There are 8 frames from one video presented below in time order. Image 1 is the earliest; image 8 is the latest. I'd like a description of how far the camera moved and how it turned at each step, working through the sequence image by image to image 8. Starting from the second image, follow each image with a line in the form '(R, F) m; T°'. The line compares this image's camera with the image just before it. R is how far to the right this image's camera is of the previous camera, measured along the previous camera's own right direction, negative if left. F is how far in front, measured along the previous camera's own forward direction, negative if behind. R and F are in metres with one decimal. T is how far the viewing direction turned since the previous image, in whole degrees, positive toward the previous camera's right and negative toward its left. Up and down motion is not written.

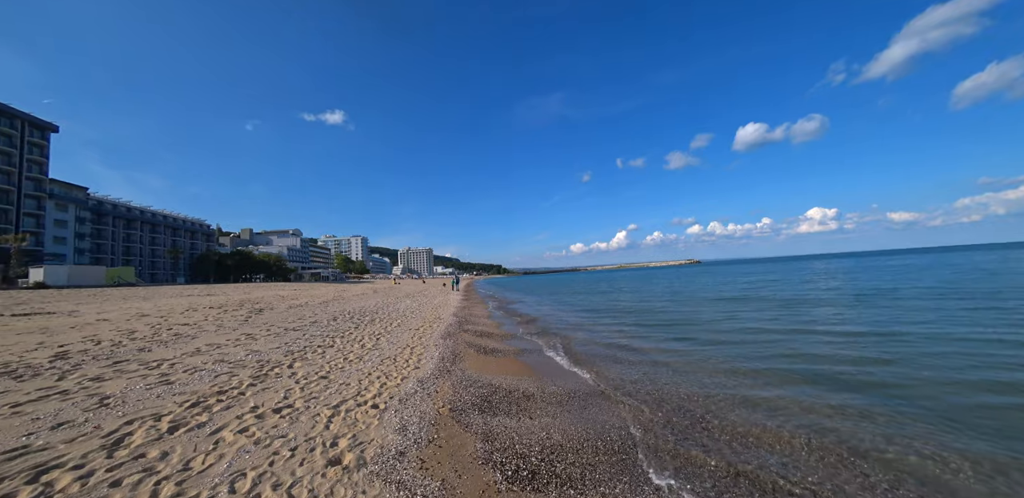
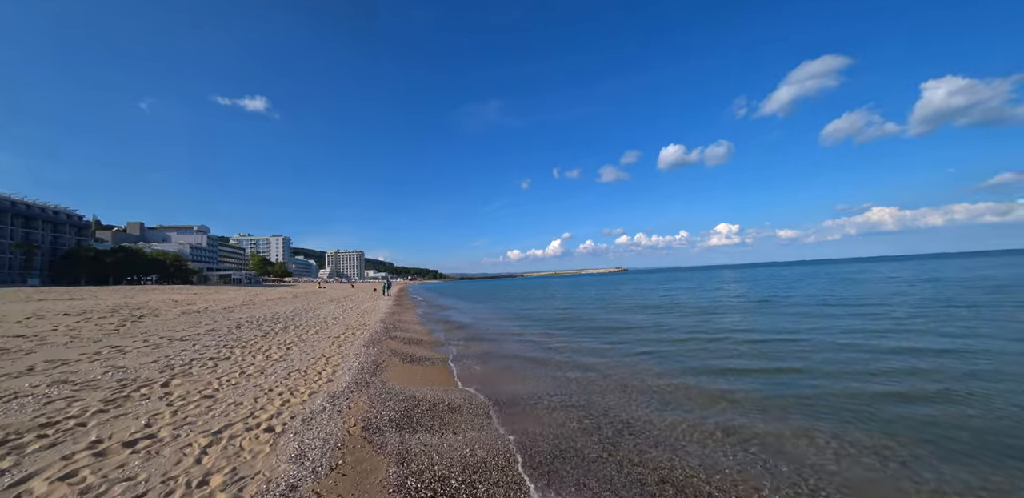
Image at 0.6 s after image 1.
(+0.2, +0.4) m; +10°
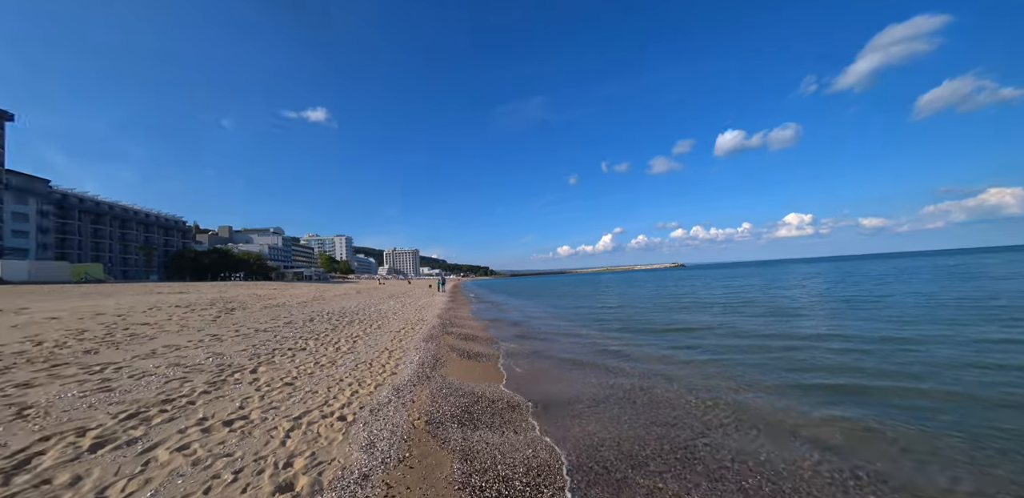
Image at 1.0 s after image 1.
(-0.2, +0.1) m; -8°
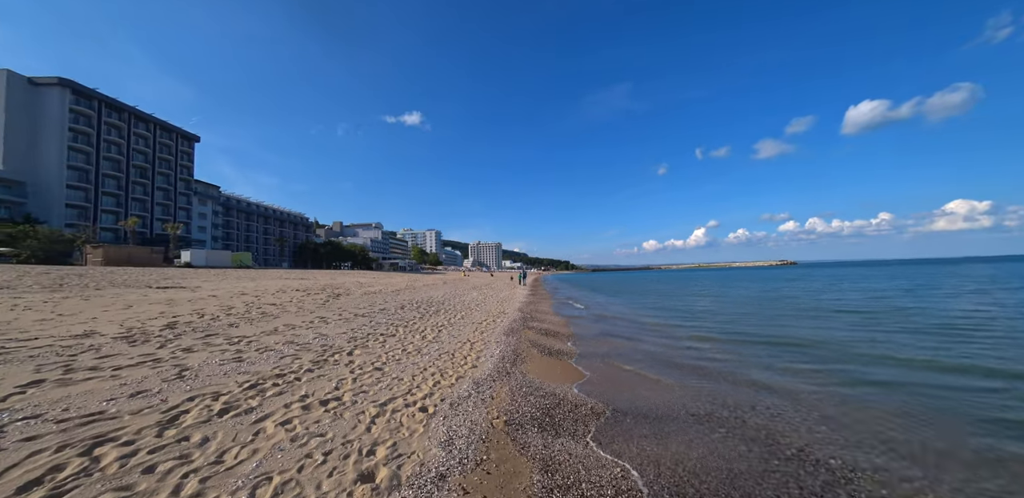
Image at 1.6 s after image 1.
(-0.1, +0.5) m; -13°
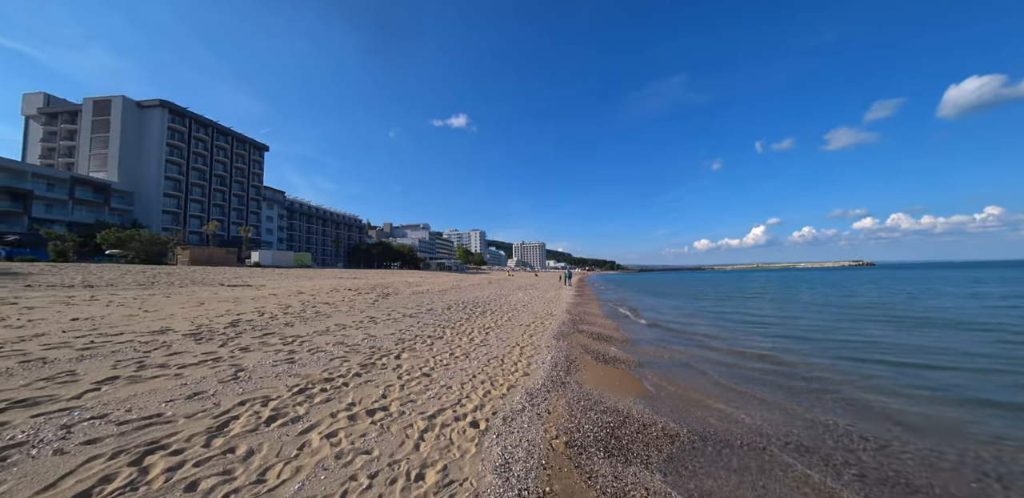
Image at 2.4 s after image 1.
(-0.3, +0.6) m; -7°
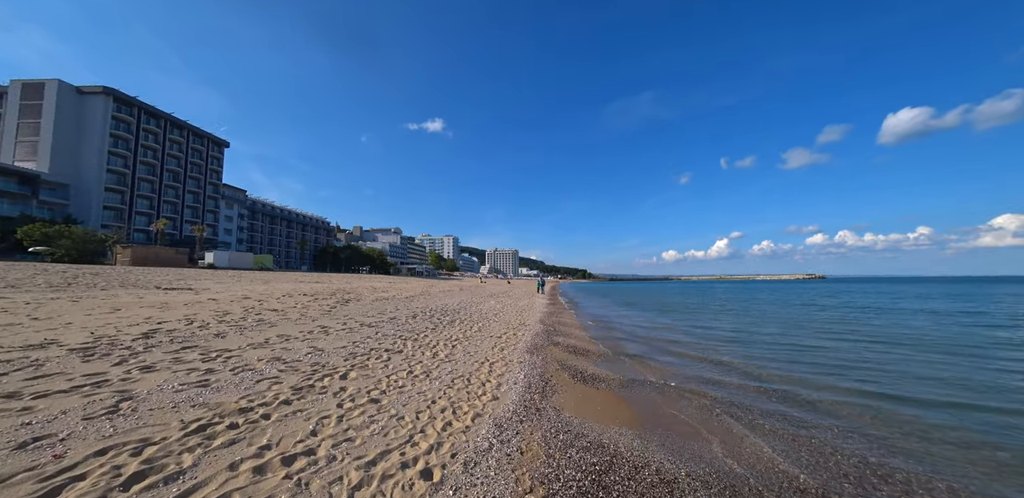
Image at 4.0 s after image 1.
(+0.1, +1.0) m; +4°
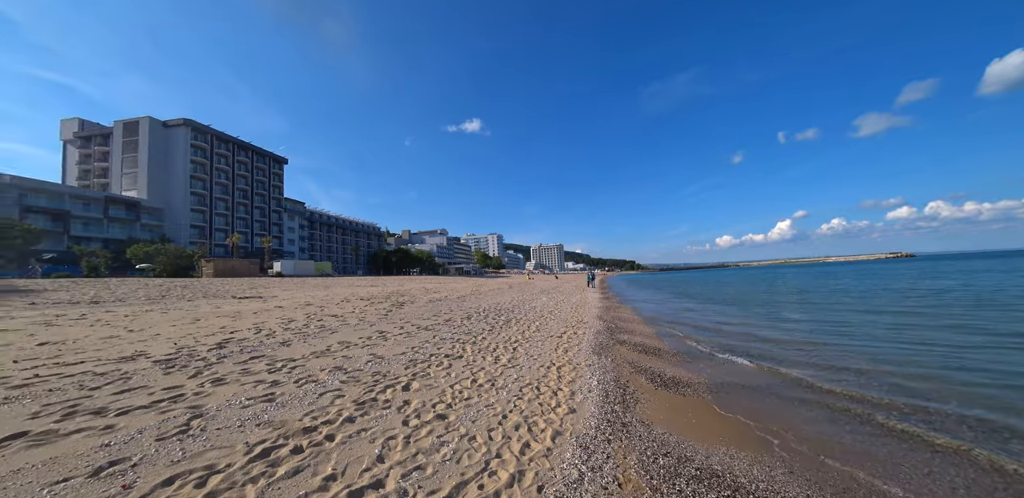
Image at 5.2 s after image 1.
(-0.5, +0.7) m; -7°
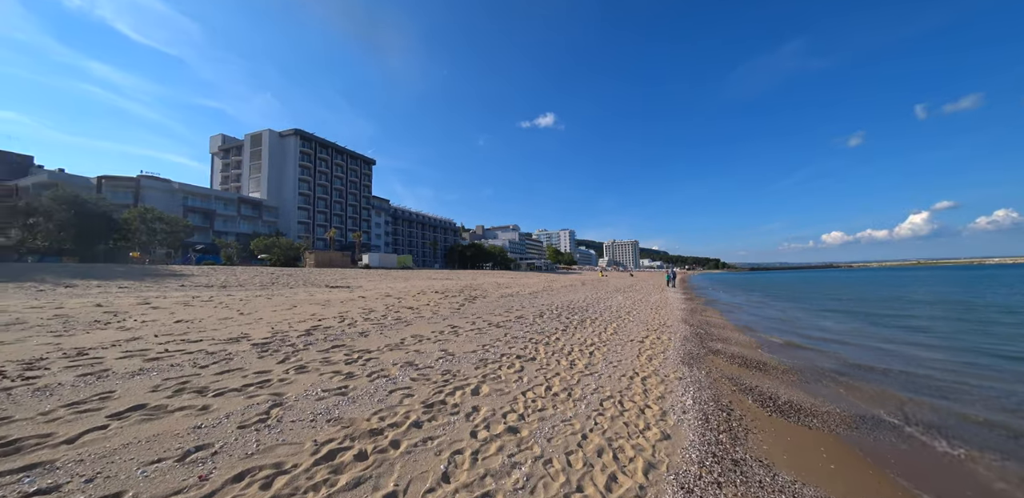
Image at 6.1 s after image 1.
(-0.2, +0.7) m; -12°
